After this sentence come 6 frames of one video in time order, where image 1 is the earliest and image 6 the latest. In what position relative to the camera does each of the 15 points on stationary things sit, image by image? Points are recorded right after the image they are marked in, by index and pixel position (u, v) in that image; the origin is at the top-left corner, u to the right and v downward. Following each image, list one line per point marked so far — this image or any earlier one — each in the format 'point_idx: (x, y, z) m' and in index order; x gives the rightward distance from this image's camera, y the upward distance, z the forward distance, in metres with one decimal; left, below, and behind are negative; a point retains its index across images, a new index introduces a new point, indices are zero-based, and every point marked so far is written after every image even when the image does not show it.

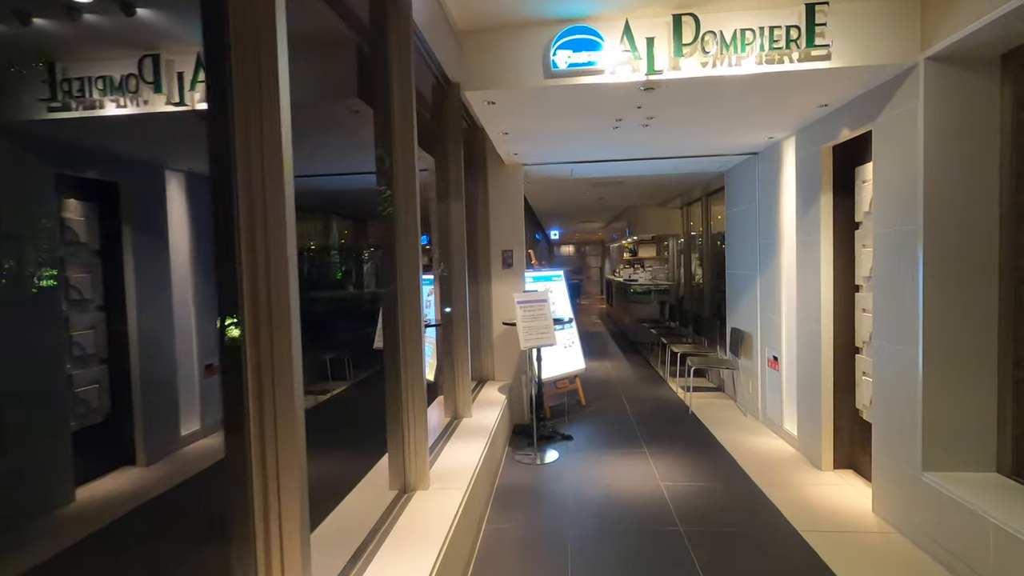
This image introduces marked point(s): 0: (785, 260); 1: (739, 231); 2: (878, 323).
0: (+2.2, +0.2, +4.2) m
1: (+2.2, +0.6, +5.3) m
2: (+2.1, -0.2, +3.0) m
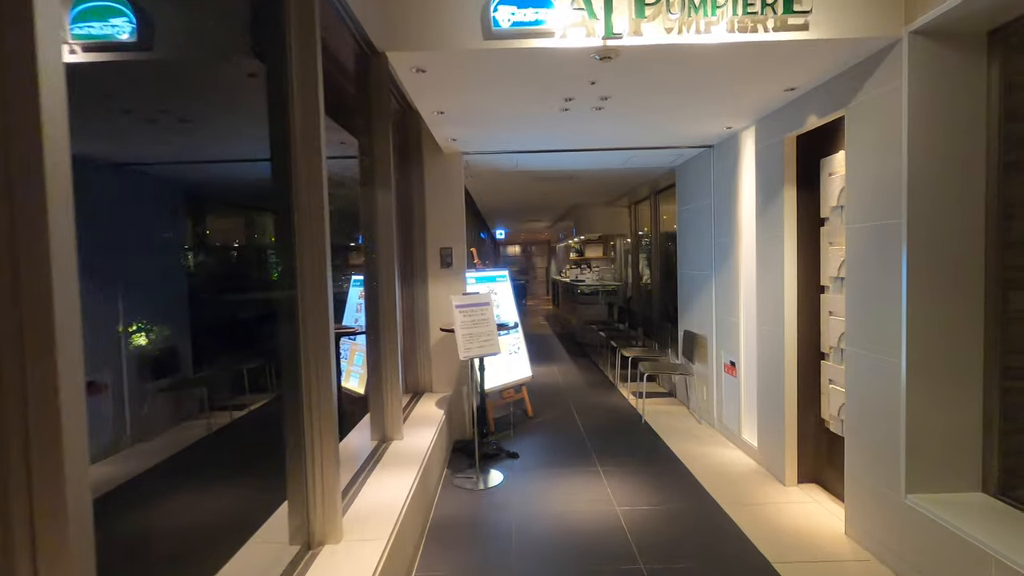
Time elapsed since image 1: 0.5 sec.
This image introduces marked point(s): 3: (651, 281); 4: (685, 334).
0: (+1.7, +0.2, +4.0) m
1: (+1.7, +0.5, +5.0) m
2: (+1.7, -0.2, +2.7) m
3: (+1.9, +0.1, +7.5) m
4: (+1.7, -0.5, +5.2) m
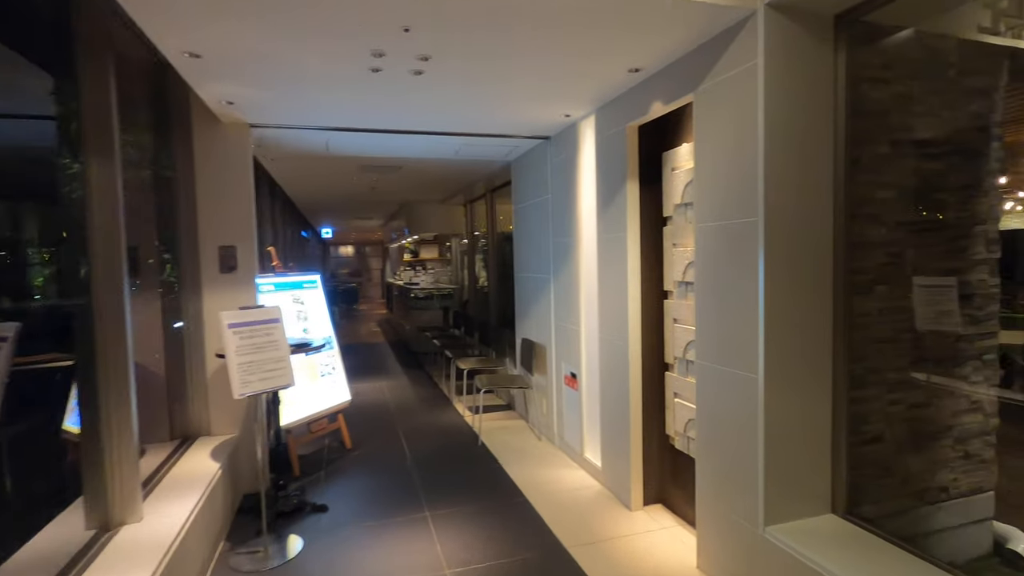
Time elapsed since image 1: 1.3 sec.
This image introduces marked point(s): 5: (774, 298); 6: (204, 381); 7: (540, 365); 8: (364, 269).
0: (+0.5, +0.2, +3.6) m
1: (+0.1, +0.5, +4.6) m
2: (+0.9, -0.2, +2.4) m
3: (-0.3, +0.1, +7.0) m
4: (+0.1, -0.5, +4.8) m
5: (+1.0, 0.0, +2.1) m
6: (-1.9, -0.6, +3.4) m
7: (+0.2, -0.6, +4.5) m
8: (-5.1, +0.7, +18.4) m
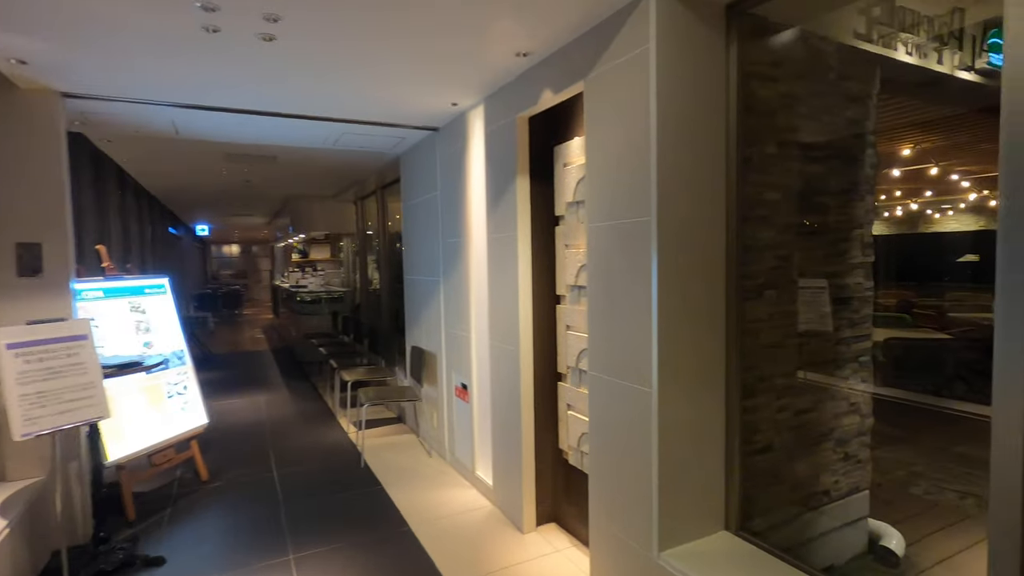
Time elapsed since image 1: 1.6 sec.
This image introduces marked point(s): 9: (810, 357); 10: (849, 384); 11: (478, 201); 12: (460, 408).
0: (-0.2, +0.2, +3.3) m
1: (-0.8, +0.5, +4.3) m
2: (+0.4, -0.3, +2.2) m
3: (-1.6, 0.0, +6.6) m
4: (-0.8, -0.5, +4.4) m
5: (+0.6, -0.1, +1.9) m
6: (-2.6, -0.6, +2.7) m
7: (-0.6, -0.7, +4.1) m
8: (-8.4, +0.6, +16.9) m
9: (+1.3, -0.3, +2.4) m
10: (+1.6, -0.4, +2.5) m
11: (-0.2, +0.5, +3.2) m
12: (-0.3, -0.8, +3.6) m
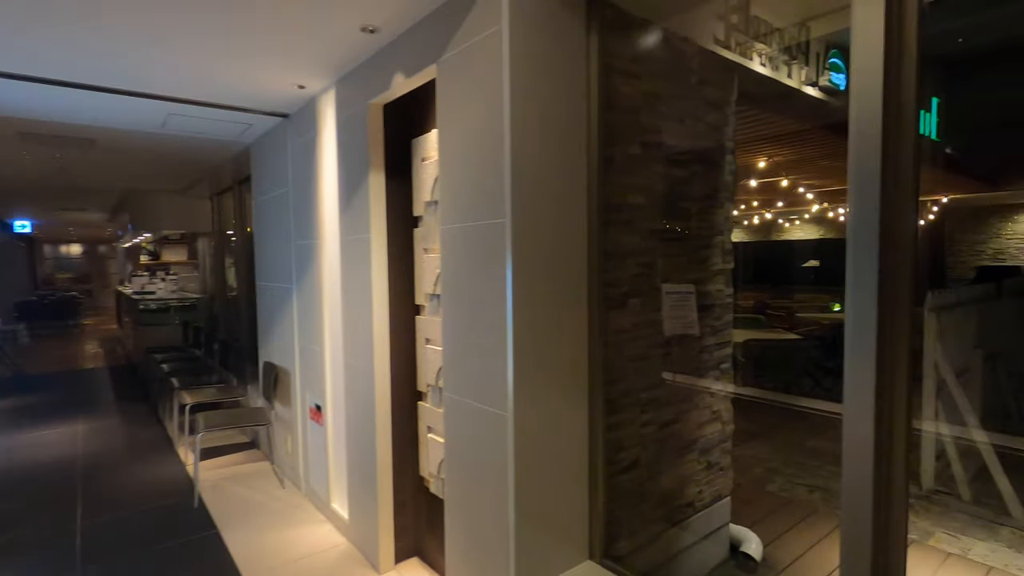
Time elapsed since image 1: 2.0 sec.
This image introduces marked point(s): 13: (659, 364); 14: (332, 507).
0: (-1.0, +0.1, +3.0) m
1: (-1.7, +0.4, +3.8) m
2: (-0.2, -0.3, +2.0) m
3: (-3.0, -0.1, +5.8) m
4: (-1.8, -0.6, +3.9) m
5: (0.0, -0.1, +1.7) m
6: (-3.2, -0.7, +1.8) m
7: (-1.6, -0.7, +3.6) m
8: (-11.6, +0.4, +14.7) m
9: (+0.7, -0.3, +2.3) m
10: (+0.9, -0.5, +2.4) m
11: (-1.0, +0.5, +2.9) m
12: (-1.2, -0.9, +3.2) m
13: (+0.6, -0.3, +2.2) m
14: (-1.0, -1.2, +3.0) m
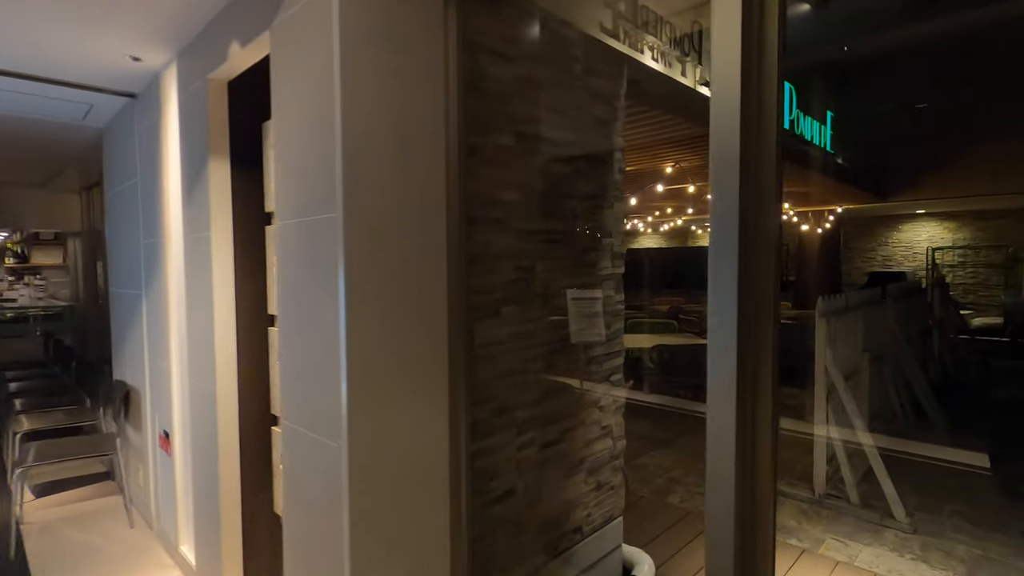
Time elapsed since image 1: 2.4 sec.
0: (-1.6, +0.1, +2.5) m
1: (-2.4, +0.4, +3.3) m
2: (-0.7, -0.3, +1.7) m
3: (-4.0, -0.1, +5.1) m
4: (-2.5, -0.6, +3.4) m
5: (-0.4, -0.1, +1.5) m
6: (-3.6, -0.7, +1.2) m
7: (-2.2, -0.8, +3.1) m
8: (-13.6, +0.2, +12.8) m
9: (+0.2, -0.4, +2.1) m
10: (+0.4, -0.5, +2.3) m
11: (-1.5, +0.5, +2.5) m
12: (-1.8, -0.9, +2.7) m
13: (+0.1, -0.3, +2.0) m
14: (-1.6, -1.3, +2.6) m
